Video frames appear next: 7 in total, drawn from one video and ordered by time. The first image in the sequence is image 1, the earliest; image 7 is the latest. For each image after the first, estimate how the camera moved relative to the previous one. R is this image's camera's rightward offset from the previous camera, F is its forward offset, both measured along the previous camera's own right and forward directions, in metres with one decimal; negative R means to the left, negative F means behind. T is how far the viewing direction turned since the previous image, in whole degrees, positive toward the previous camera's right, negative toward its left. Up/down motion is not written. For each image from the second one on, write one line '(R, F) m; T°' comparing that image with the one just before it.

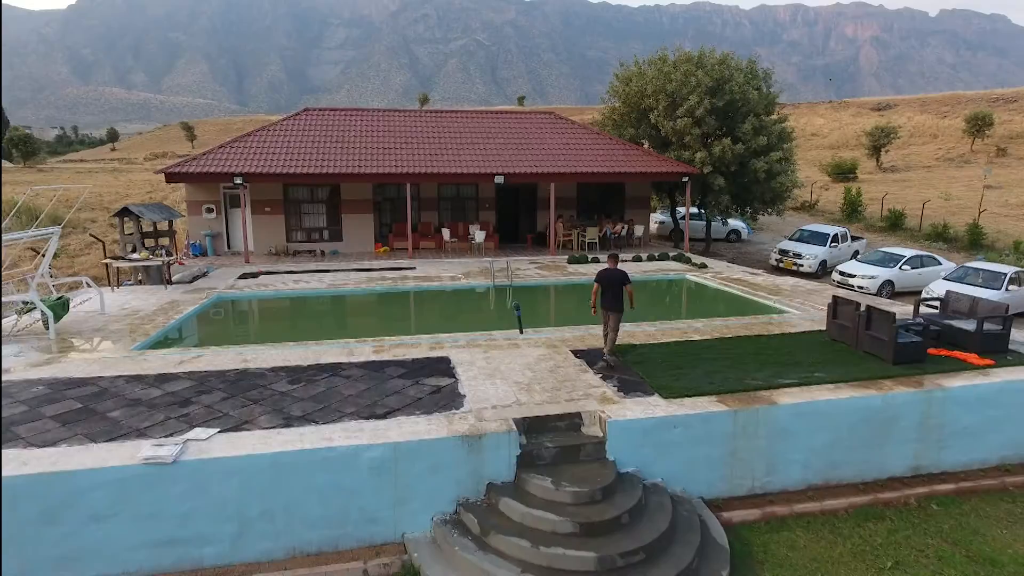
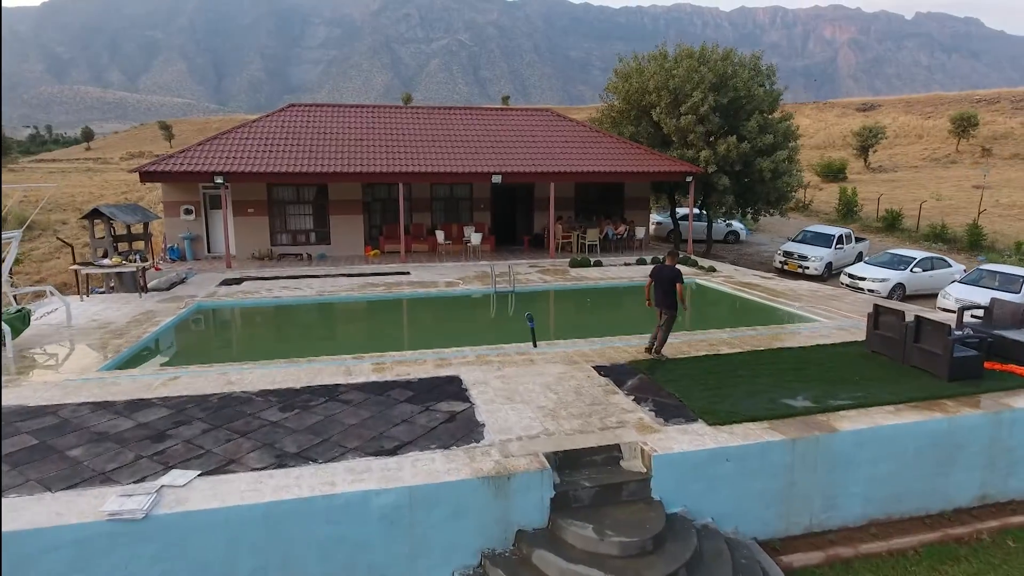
(-0.4, +0.9) m; +2°
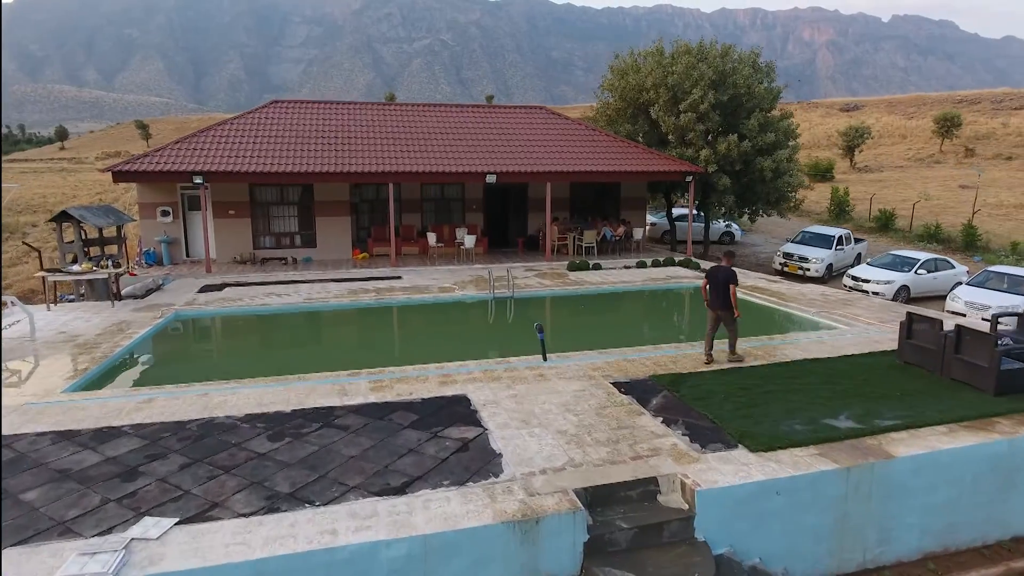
(-0.3, +0.7) m; +1°
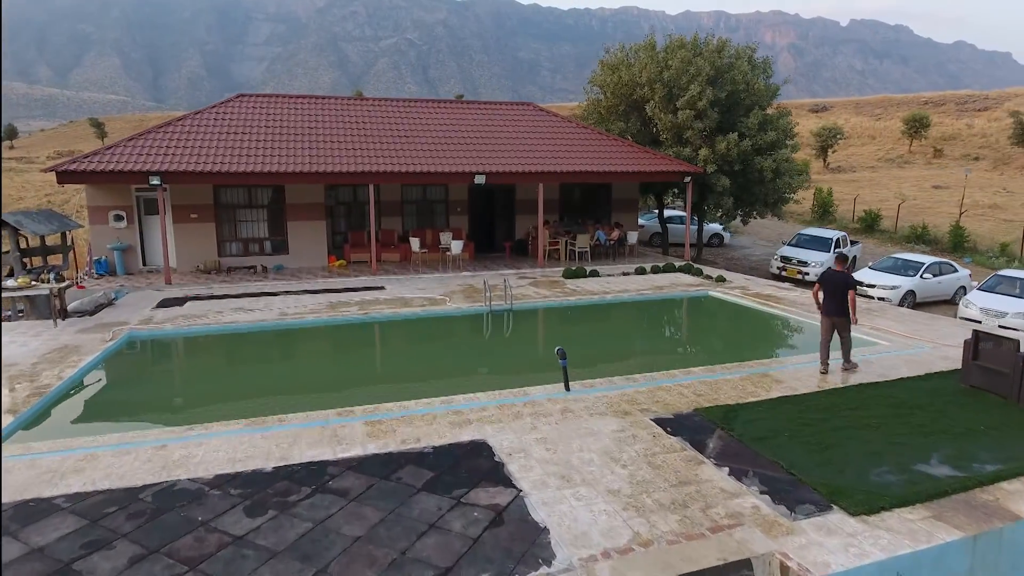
(-0.5, +1.2) m; +3°
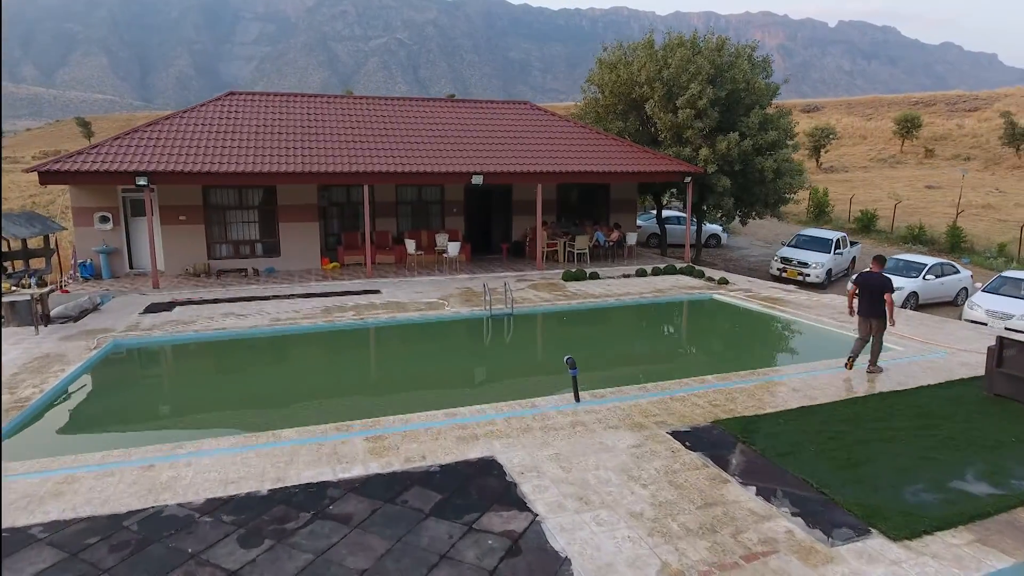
(-0.2, +0.3) m; +1°
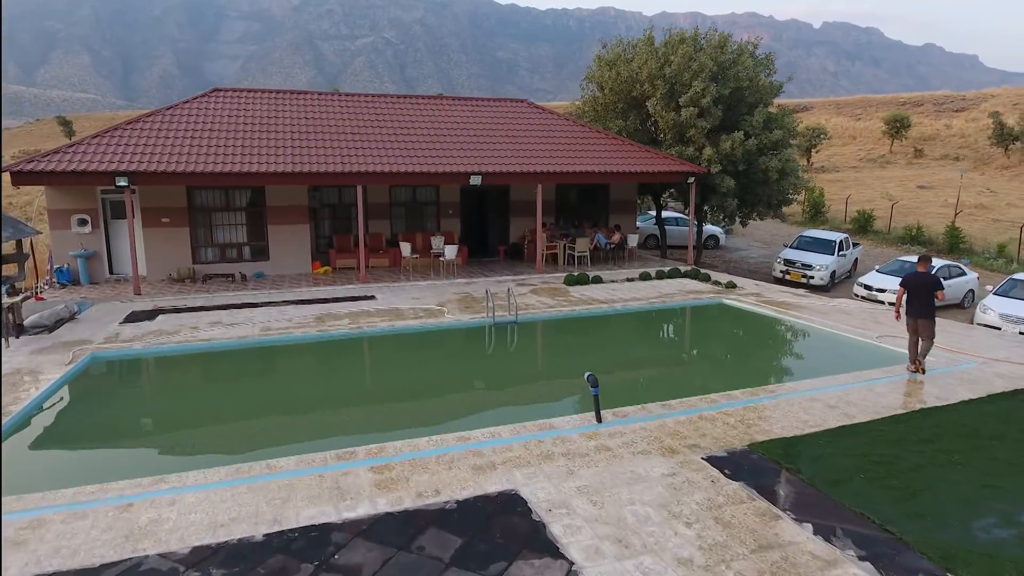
(-0.3, +0.6) m; +1°
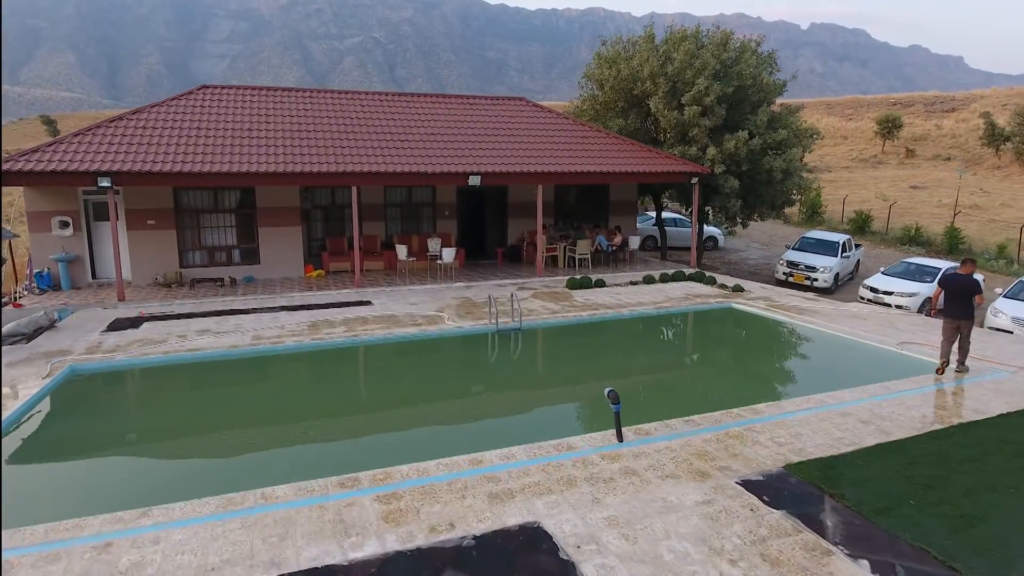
(-0.2, +0.5) m; +1°
